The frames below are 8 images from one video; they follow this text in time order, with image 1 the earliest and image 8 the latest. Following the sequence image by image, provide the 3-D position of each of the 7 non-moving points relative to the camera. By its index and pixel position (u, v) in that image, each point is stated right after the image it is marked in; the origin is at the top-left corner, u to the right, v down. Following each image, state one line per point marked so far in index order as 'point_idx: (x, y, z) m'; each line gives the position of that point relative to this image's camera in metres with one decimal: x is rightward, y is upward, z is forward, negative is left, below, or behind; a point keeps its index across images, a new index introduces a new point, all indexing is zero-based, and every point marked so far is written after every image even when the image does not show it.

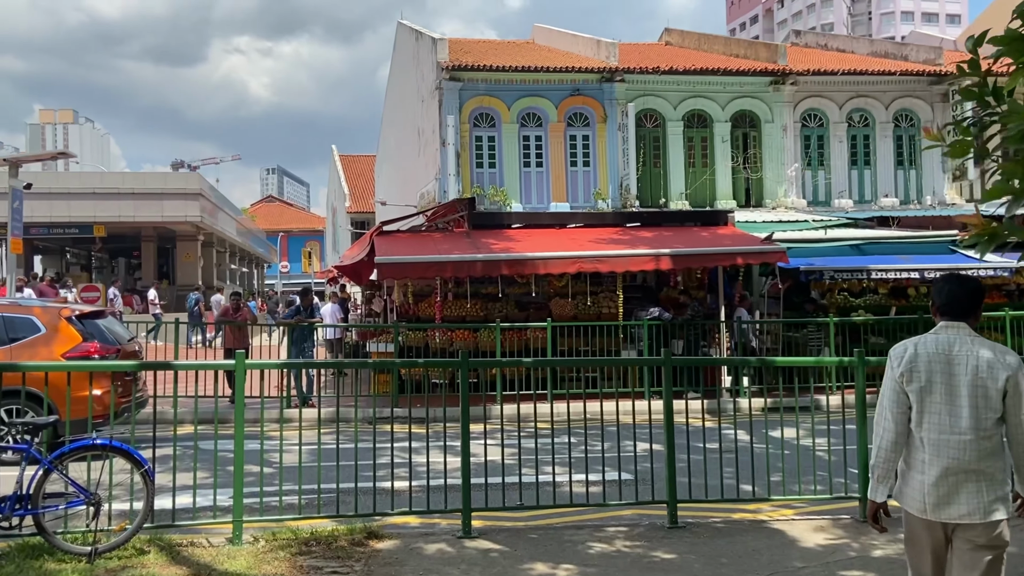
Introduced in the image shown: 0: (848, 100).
0: (+8.3, +4.6, +19.6) m
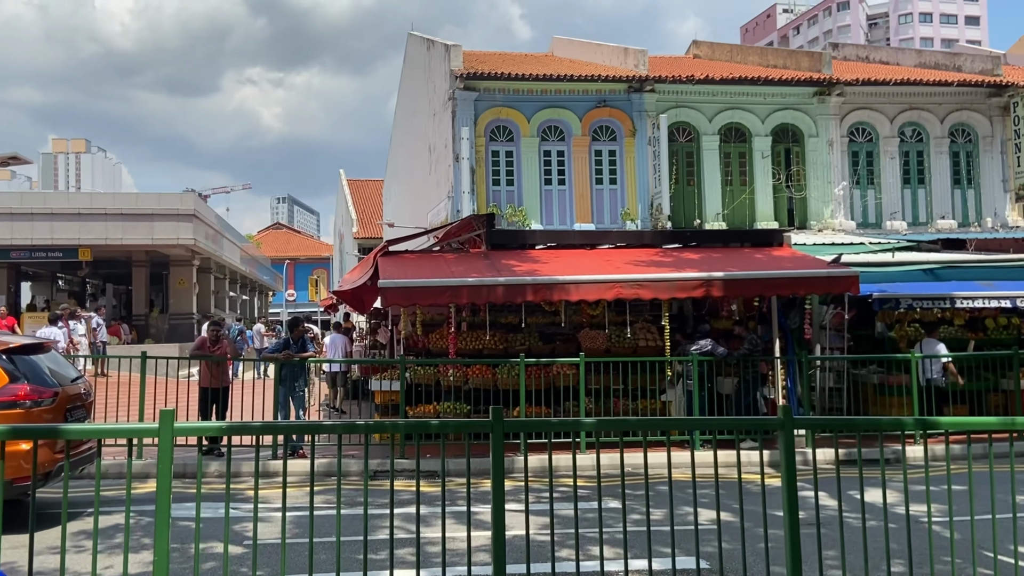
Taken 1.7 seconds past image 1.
0: (+8.7, +4.0, +17.9) m
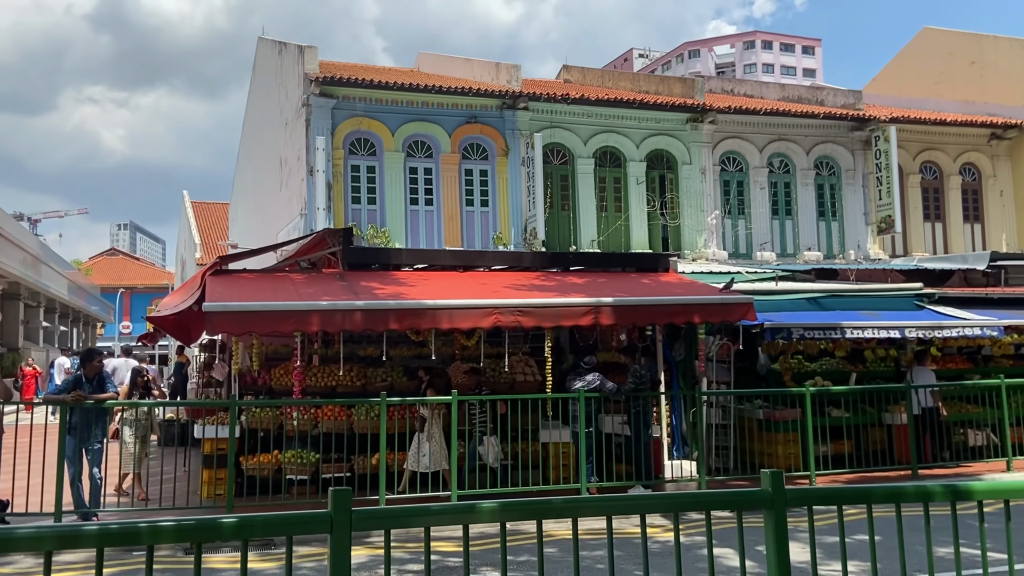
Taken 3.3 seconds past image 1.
0: (+5.8, +3.3, +17.9) m
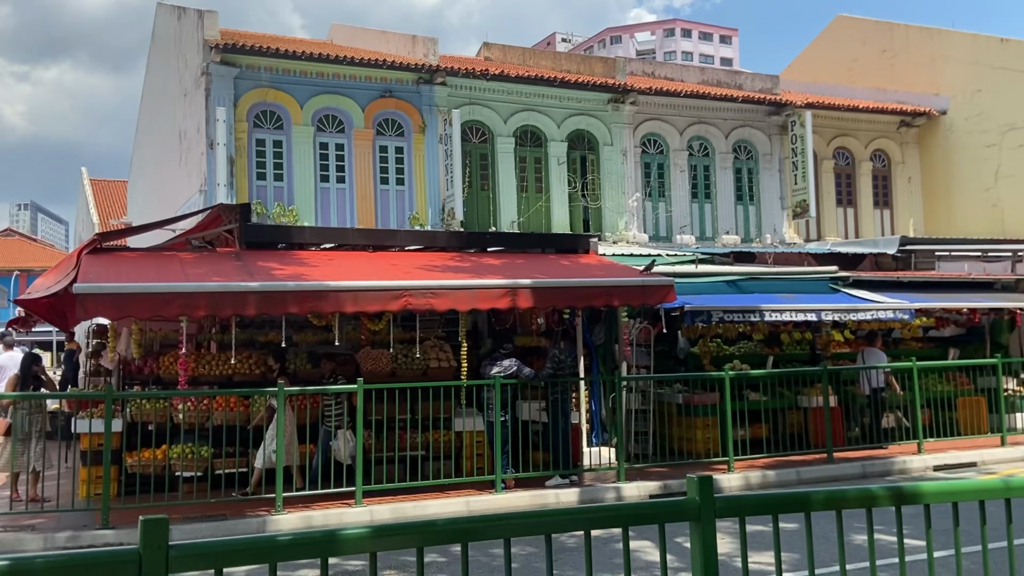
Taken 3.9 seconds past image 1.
0: (+3.9, +3.6, +17.8) m
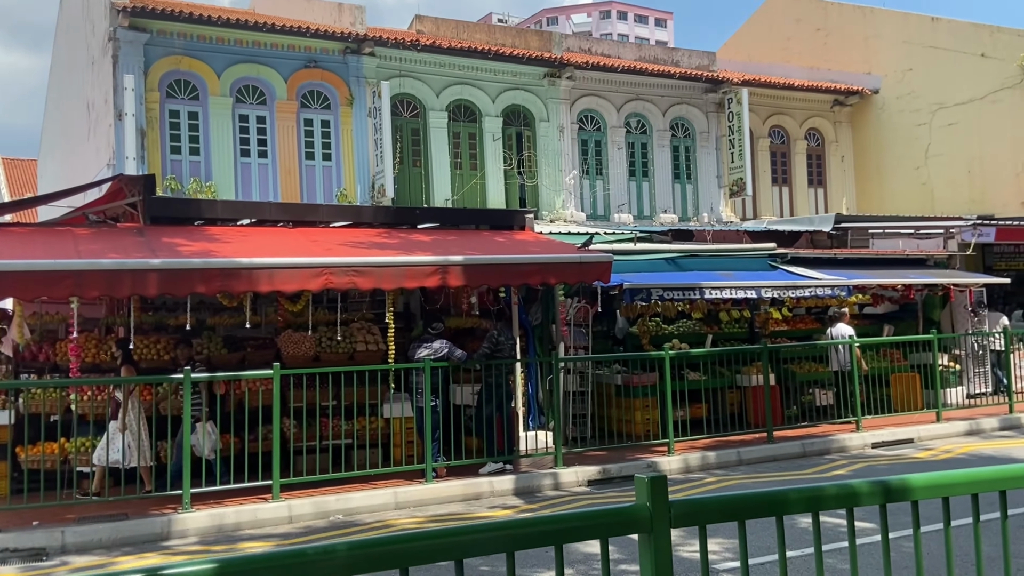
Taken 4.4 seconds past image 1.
0: (+2.5, +4.1, +17.4) m
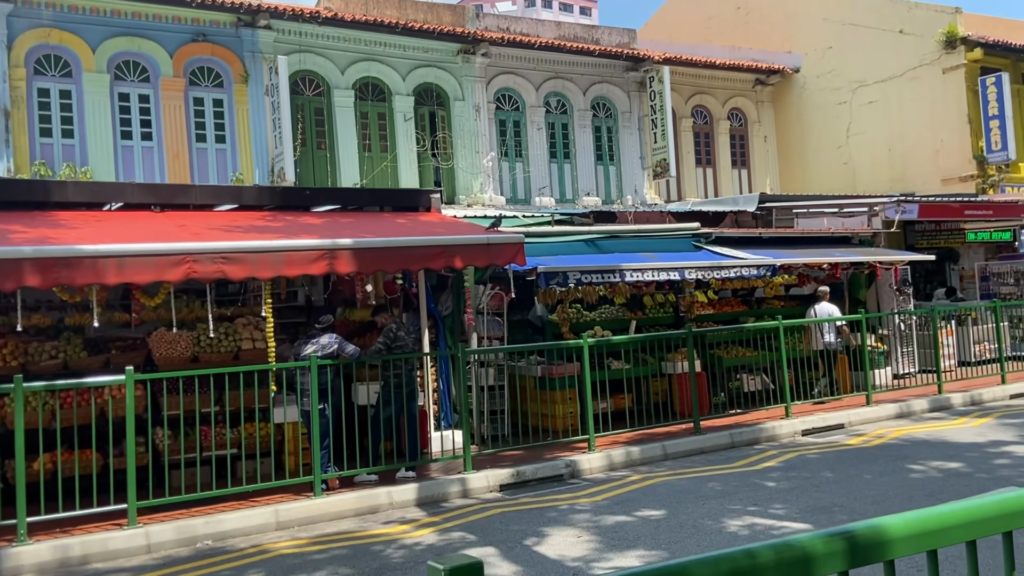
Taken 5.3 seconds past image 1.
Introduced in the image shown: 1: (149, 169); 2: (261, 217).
0: (+0.7, +4.4, +16.7) m
1: (-5.9, +1.9, +12.9) m
2: (-2.7, +0.8, +8.4) m
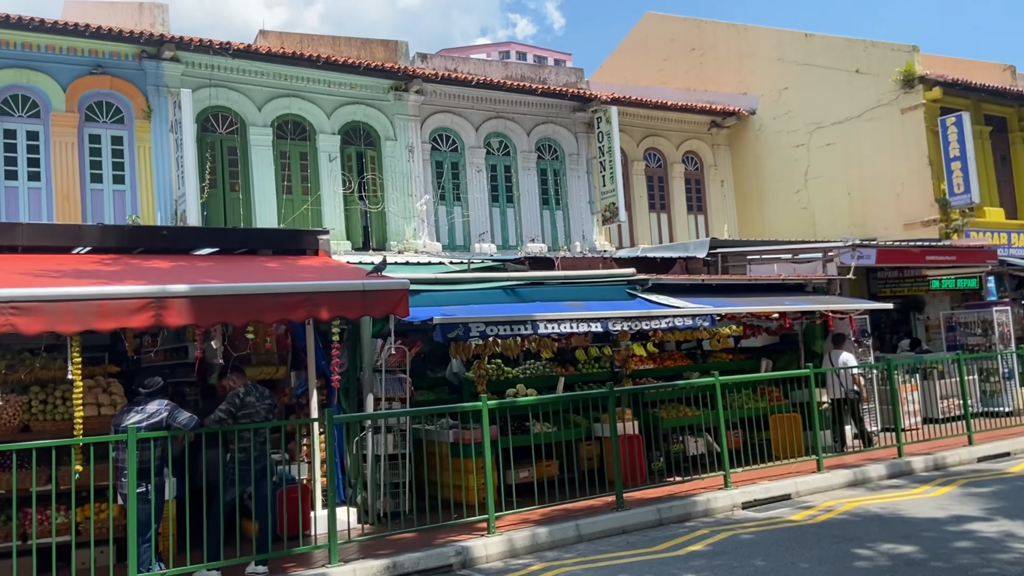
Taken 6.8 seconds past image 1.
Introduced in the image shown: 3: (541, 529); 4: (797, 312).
0: (-0.5, +3.3, +15.8) m
1: (-7.0, +1.1, +11.8) m
2: (-3.7, +0.2, +7.2) m
3: (+0.3, -2.3, +7.4) m
4: (+4.1, -0.4, +11.3) m
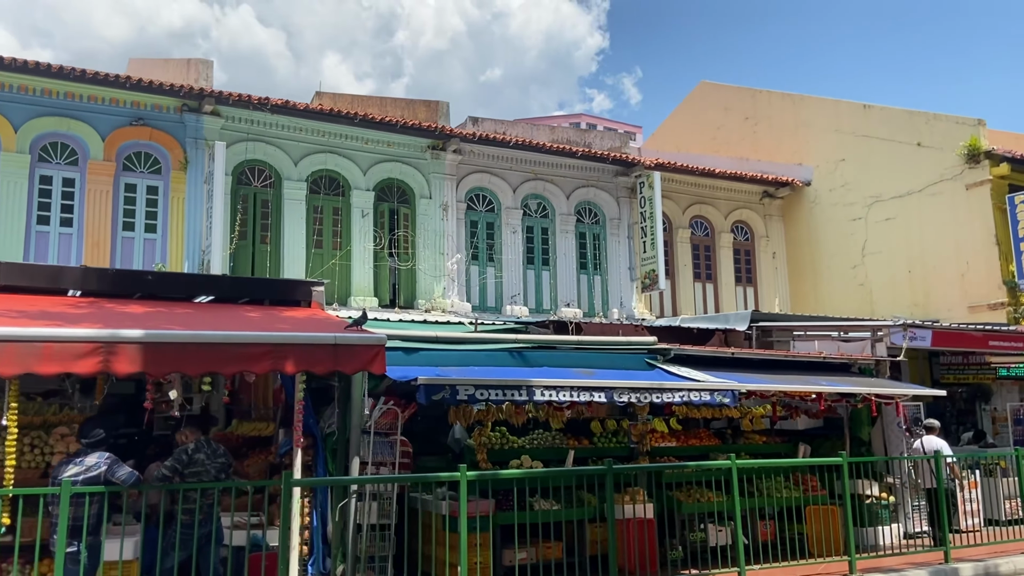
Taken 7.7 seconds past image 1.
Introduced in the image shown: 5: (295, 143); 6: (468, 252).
0: (+0.2, +2.1, +15.5) m
1: (-6.7, +0.5, +11.9) m
2: (-3.8, -0.1, +7.1) m
3: (+0.1, -2.8, +6.7) m
4: (+4.3, -1.4, +10.4) m
5: (-3.7, +2.5, +13.7) m
6: (-0.8, +0.7, +14.9) m
